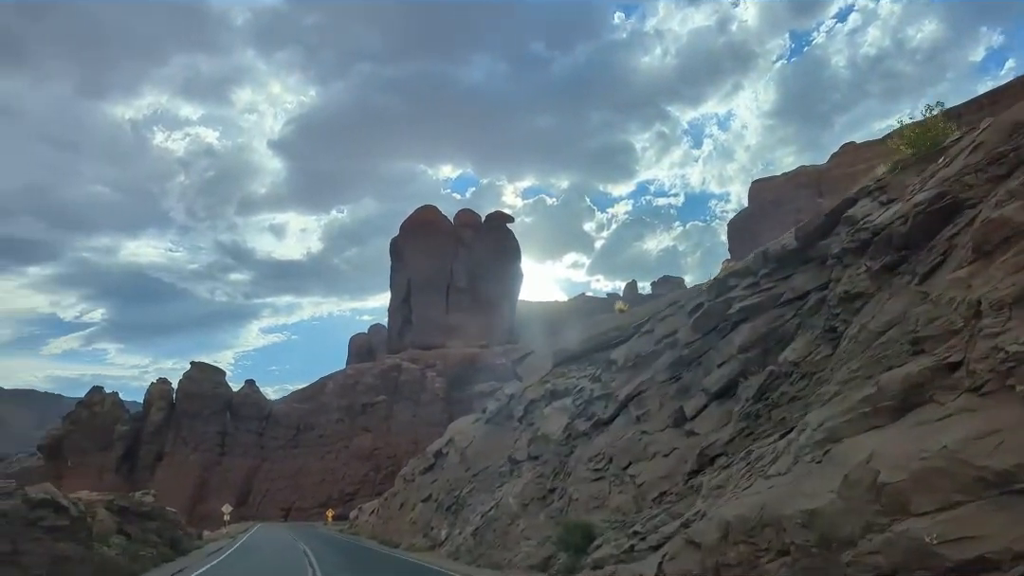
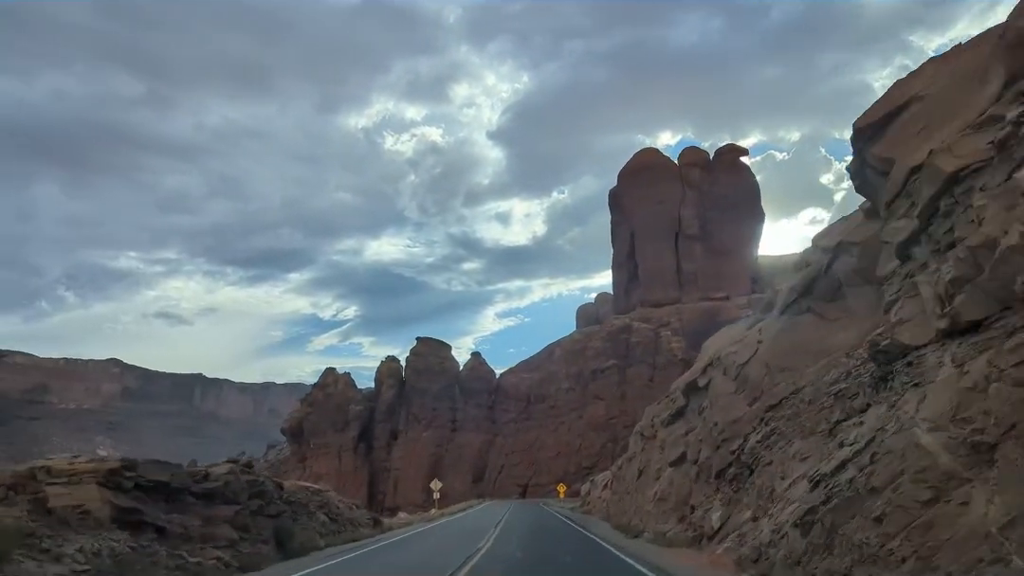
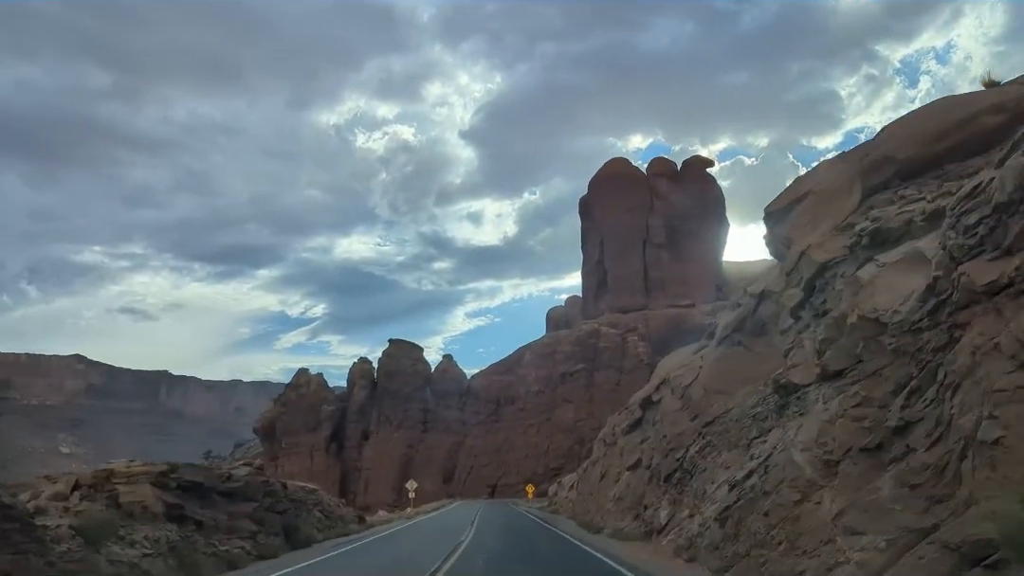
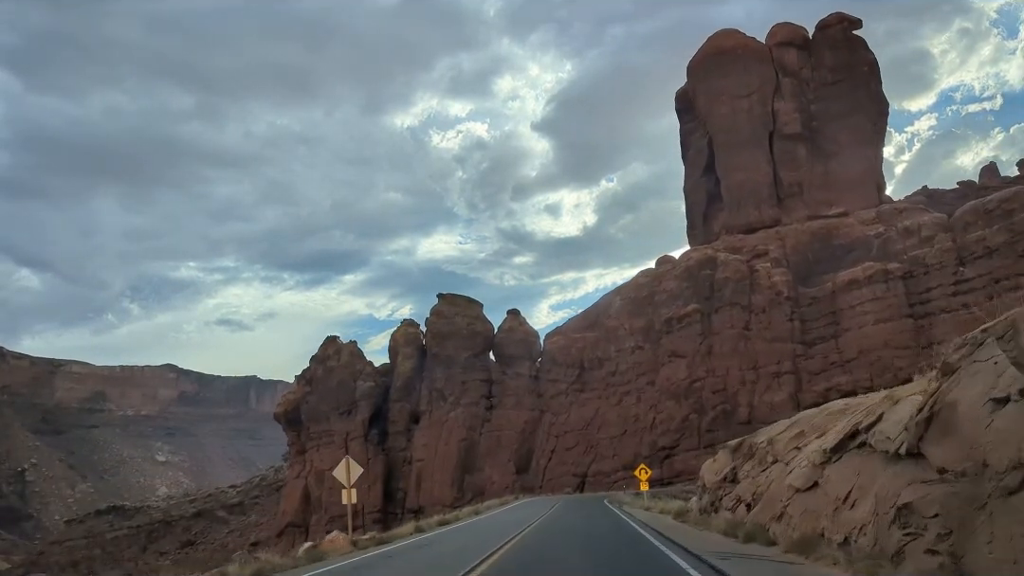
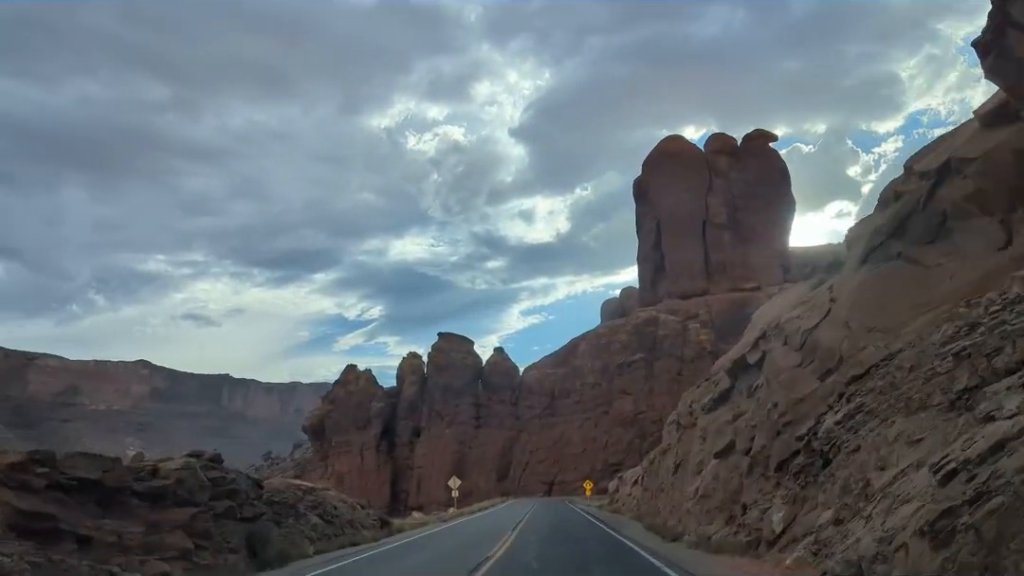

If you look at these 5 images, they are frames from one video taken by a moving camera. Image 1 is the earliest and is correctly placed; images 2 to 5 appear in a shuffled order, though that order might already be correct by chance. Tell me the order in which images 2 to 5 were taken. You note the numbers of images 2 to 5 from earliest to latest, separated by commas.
3, 2, 5, 4
